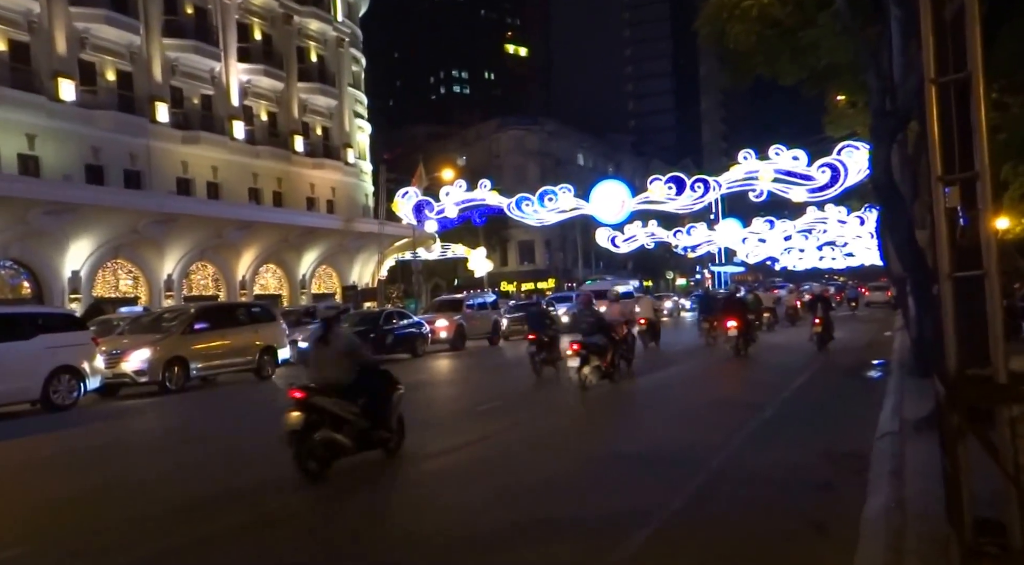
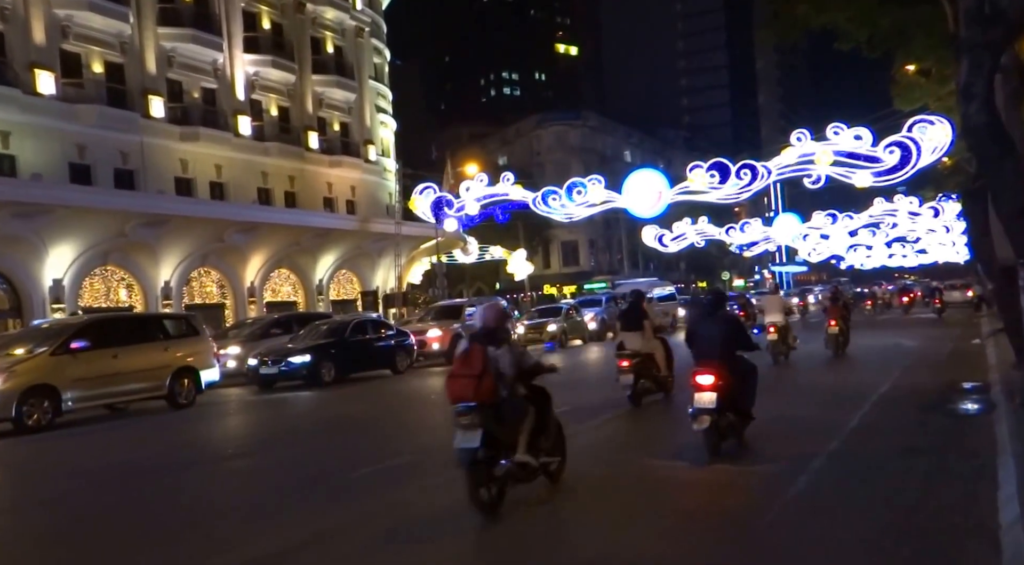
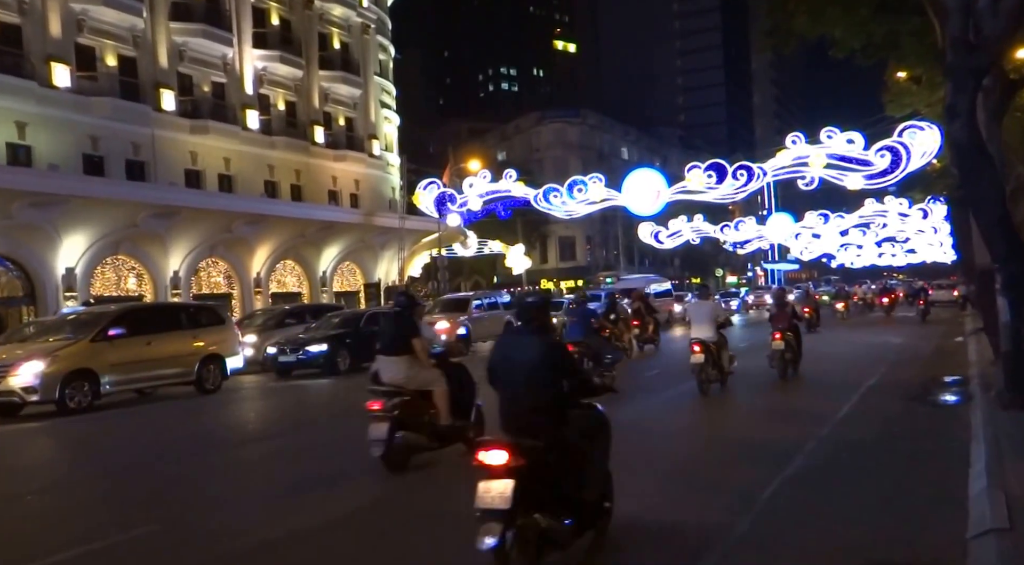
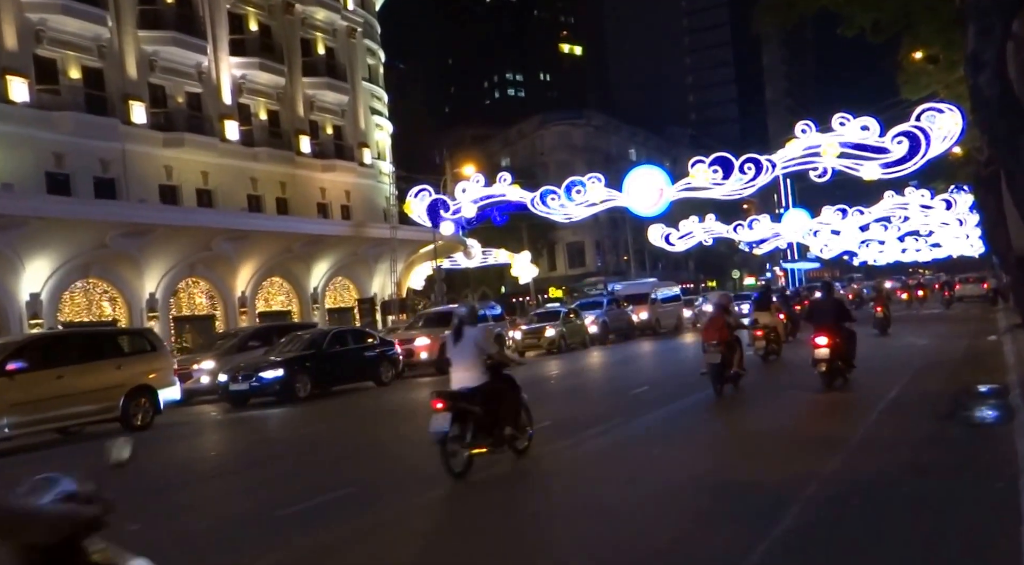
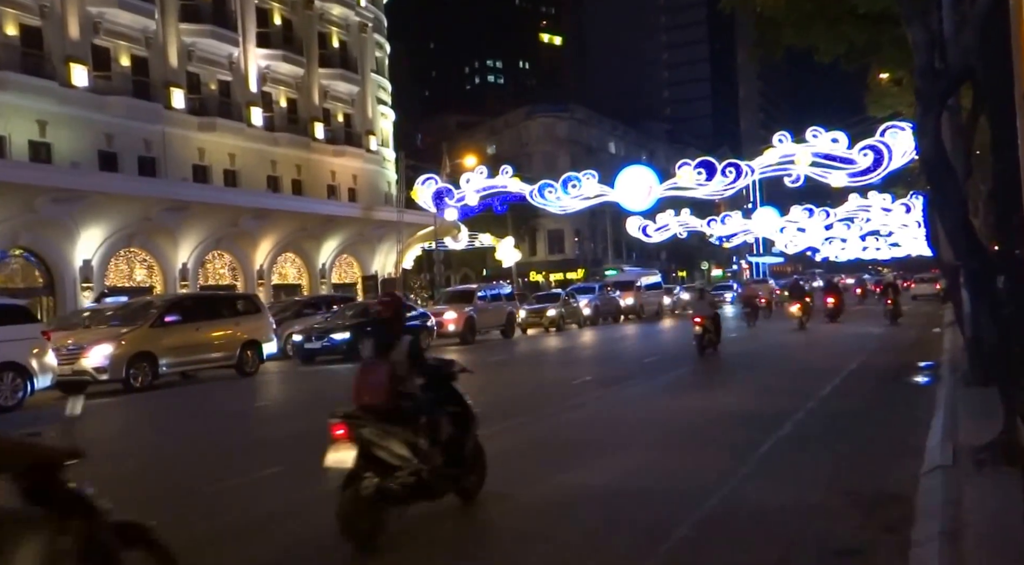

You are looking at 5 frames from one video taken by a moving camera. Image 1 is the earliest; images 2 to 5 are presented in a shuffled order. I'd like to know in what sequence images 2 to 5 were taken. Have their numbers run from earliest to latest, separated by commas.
5, 3, 2, 4
